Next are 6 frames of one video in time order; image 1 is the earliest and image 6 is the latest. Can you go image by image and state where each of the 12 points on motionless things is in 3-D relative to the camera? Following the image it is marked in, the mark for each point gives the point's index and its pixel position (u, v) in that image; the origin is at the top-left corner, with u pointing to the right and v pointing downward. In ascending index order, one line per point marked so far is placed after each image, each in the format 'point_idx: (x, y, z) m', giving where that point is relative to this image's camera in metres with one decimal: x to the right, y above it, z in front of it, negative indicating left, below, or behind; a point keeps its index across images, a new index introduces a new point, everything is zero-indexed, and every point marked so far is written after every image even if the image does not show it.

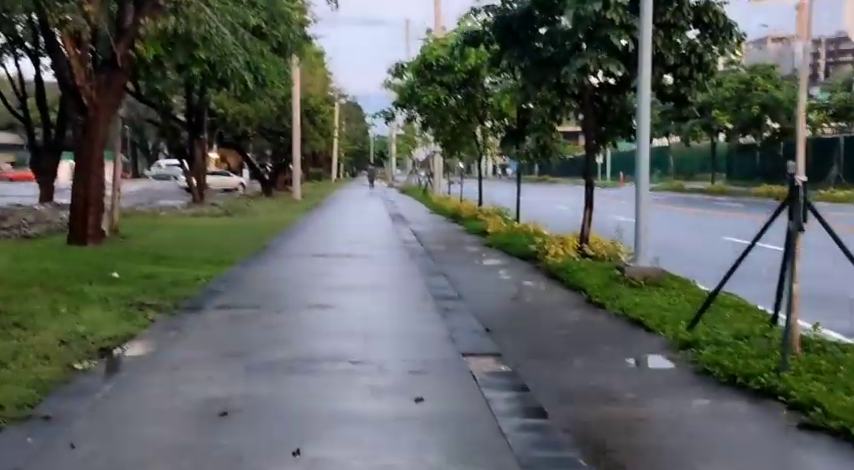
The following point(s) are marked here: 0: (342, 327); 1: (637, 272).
0: (-0.8, -0.8, +8.0) m
1: (+2.4, -0.4, +10.4) m
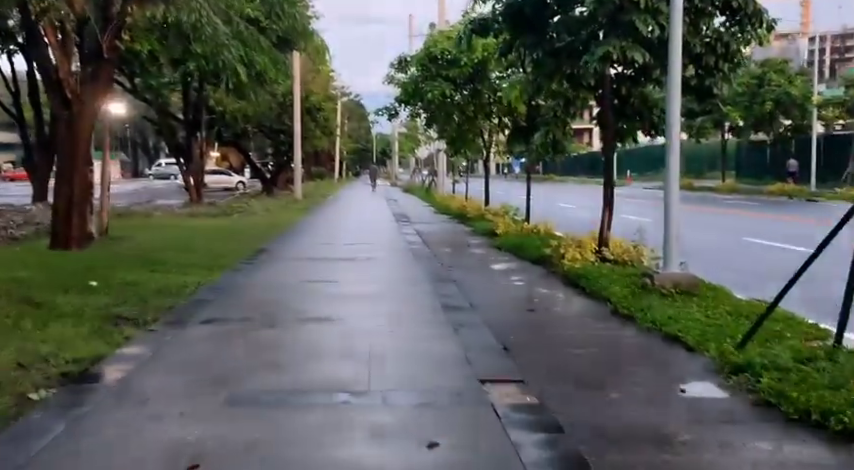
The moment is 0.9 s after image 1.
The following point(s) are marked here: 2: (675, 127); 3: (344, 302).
0: (-0.7, -0.9, +7.1) m
1: (+2.5, -0.5, +9.4) m
2: (+2.7, +1.1, +9.8) m
3: (-0.8, -0.7, +9.3) m
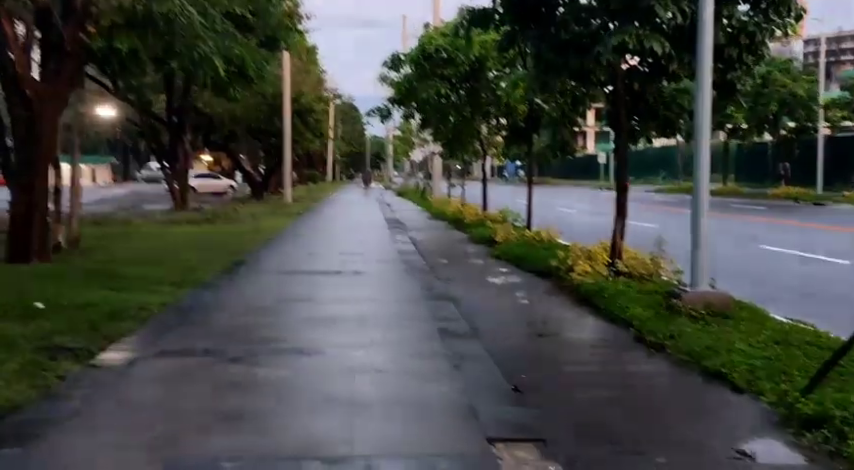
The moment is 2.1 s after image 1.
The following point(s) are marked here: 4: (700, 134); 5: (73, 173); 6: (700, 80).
0: (-0.7, -1.0, +5.8) m
1: (+2.5, -0.6, +8.2) m
2: (+2.7, +1.0, +8.6) m
3: (-0.9, -0.8, +8.1) m
4: (+2.6, +1.0, +8.6) m
5: (-6.7, +1.2, +16.8) m
6: (+2.7, +1.5, +8.6) m
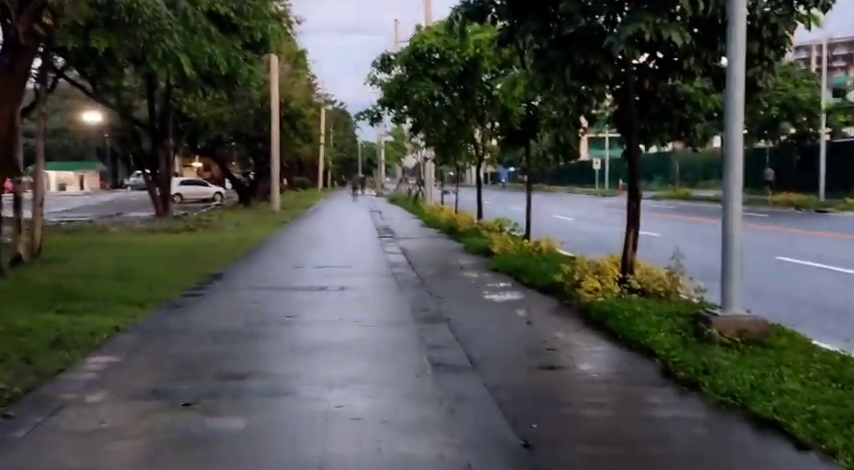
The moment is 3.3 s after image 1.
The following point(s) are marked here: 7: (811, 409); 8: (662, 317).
0: (-0.8, -1.1, +4.7) m
1: (+2.4, -0.7, +7.1) m
2: (+2.6, +0.9, +7.5) m
3: (-1.0, -1.0, +6.9) m
4: (+2.6, +0.8, +7.5) m
5: (-6.8, +1.0, +15.6) m
6: (+2.6, +1.4, +7.5) m
7: (+2.2, -1.0, +5.2) m
8: (+2.1, -0.7, +8.1) m
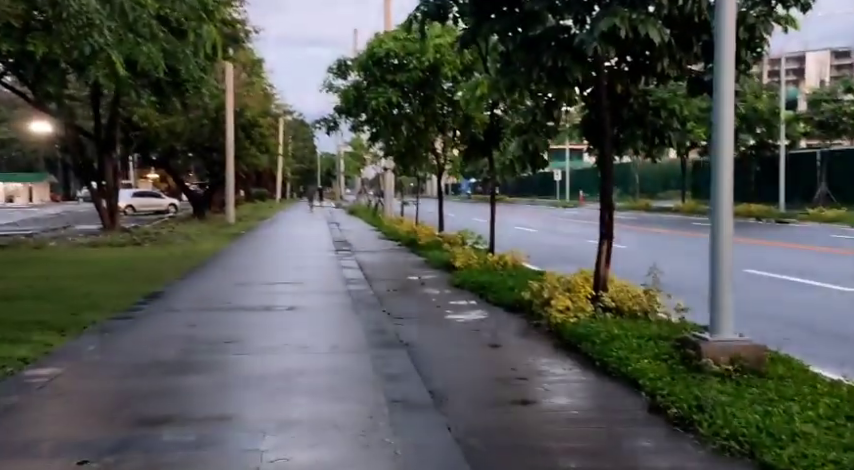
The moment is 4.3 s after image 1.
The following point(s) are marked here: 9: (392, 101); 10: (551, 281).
0: (-1.0, -1.2, +3.8) m
1: (+2.1, -0.8, +6.3) m
2: (+2.2, +0.8, +6.7) m
3: (-1.3, -1.1, +6.0) m
4: (+2.2, +0.7, +6.7) m
5: (-7.5, +0.7, +14.4) m
6: (+2.2, +1.3, +6.8) m
7: (+2.0, -1.1, +4.4) m
8: (+1.8, -0.9, +7.3) m
9: (-0.8, +3.0, +19.9) m
10: (+1.4, -0.5, +10.2) m
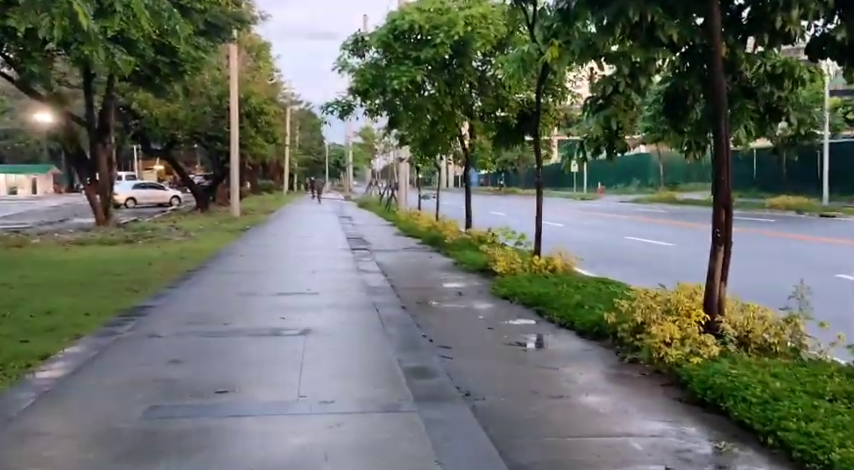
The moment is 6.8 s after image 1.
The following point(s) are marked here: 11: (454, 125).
0: (-0.6, -1.3, +1.5) m
1: (+2.5, -0.9, +4.0) m
2: (+2.7, +0.7, +4.4) m
3: (-0.8, -1.2, +3.7) m
4: (+2.7, +0.7, +4.4) m
5: (-7.0, +0.7, +12.2) m
6: (+2.7, +1.2, +4.4) m
7: (+2.4, -1.2, +2.0) m
8: (+2.2, -0.9, +4.9) m
9: (-0.2, +3.0, +17.5) m
10: (+1.9, -0.6, +7.9) m
11: (+0.6, +2.3, +18.6) m
